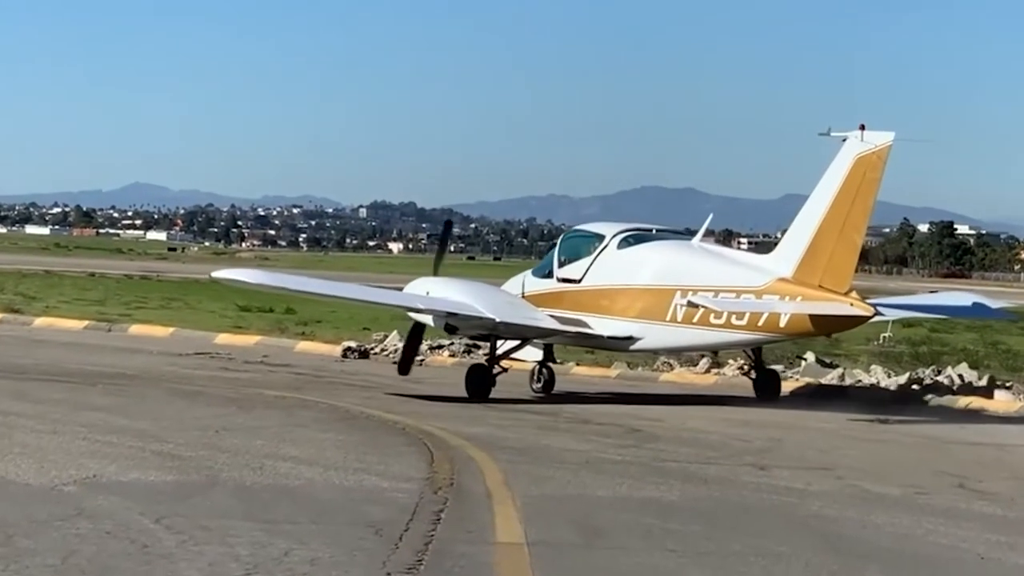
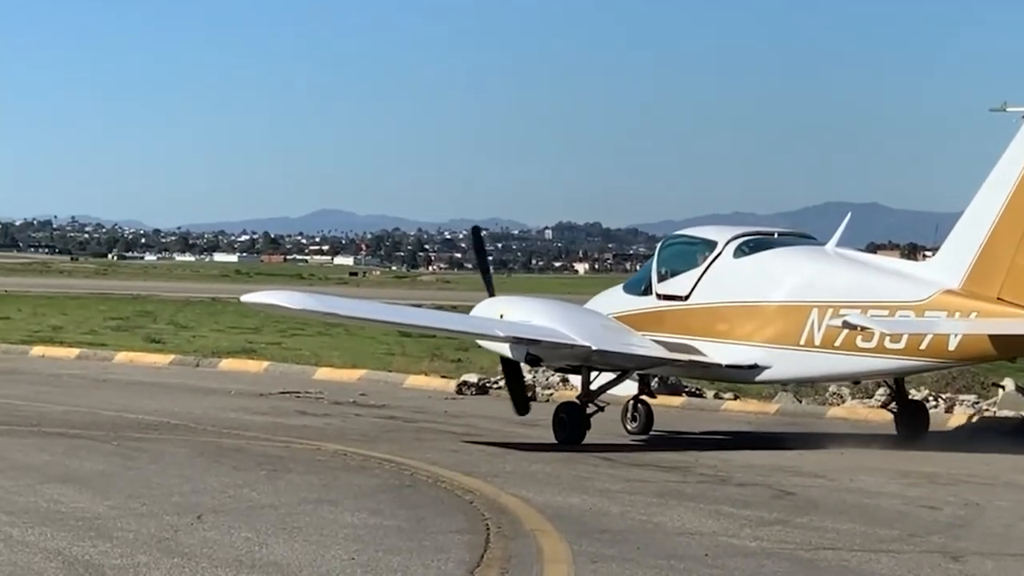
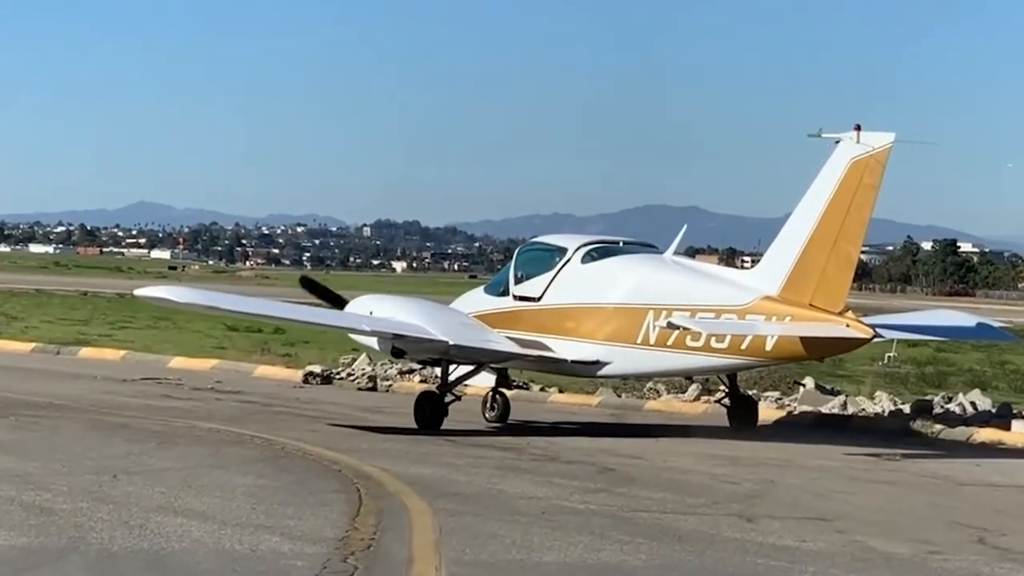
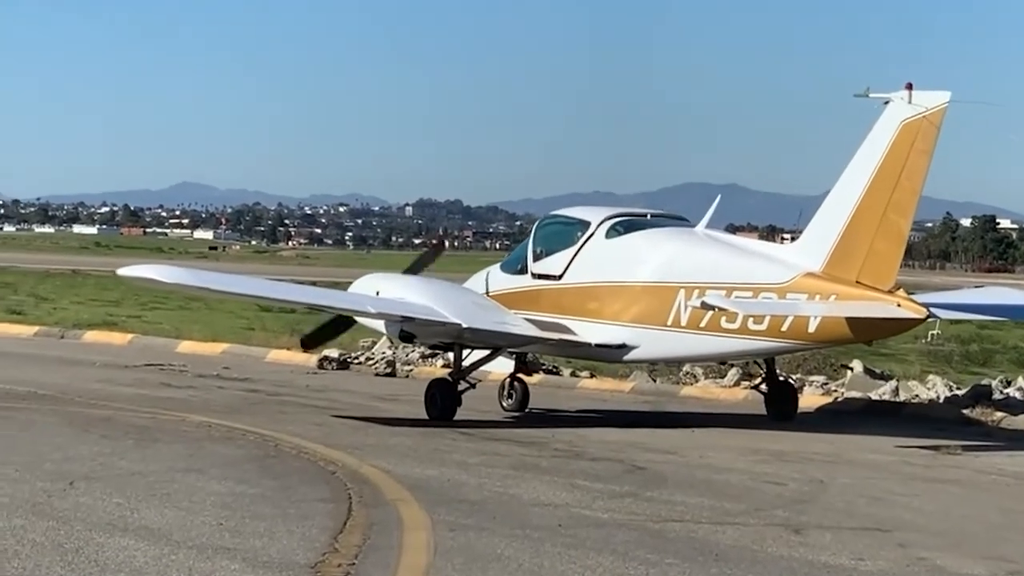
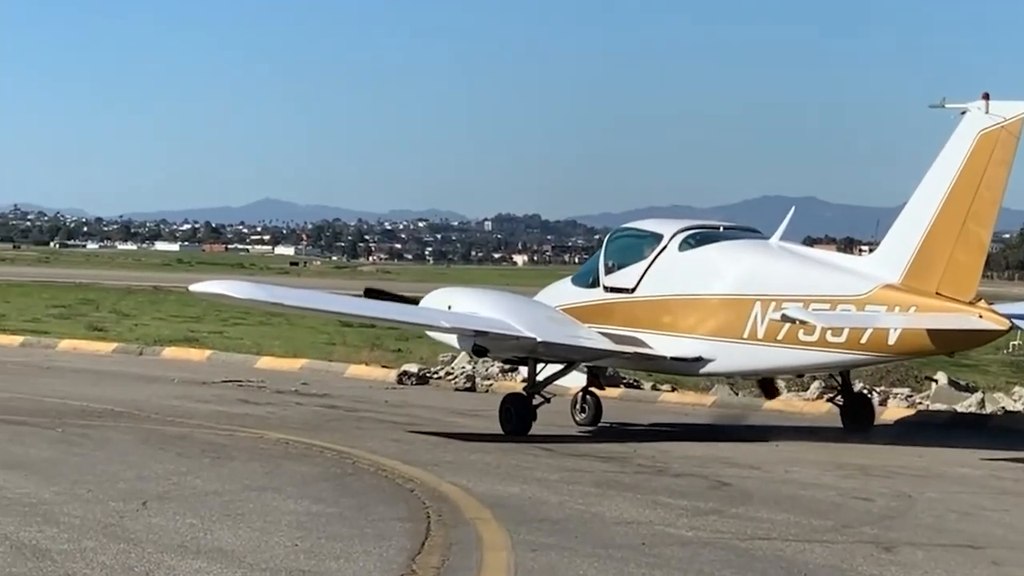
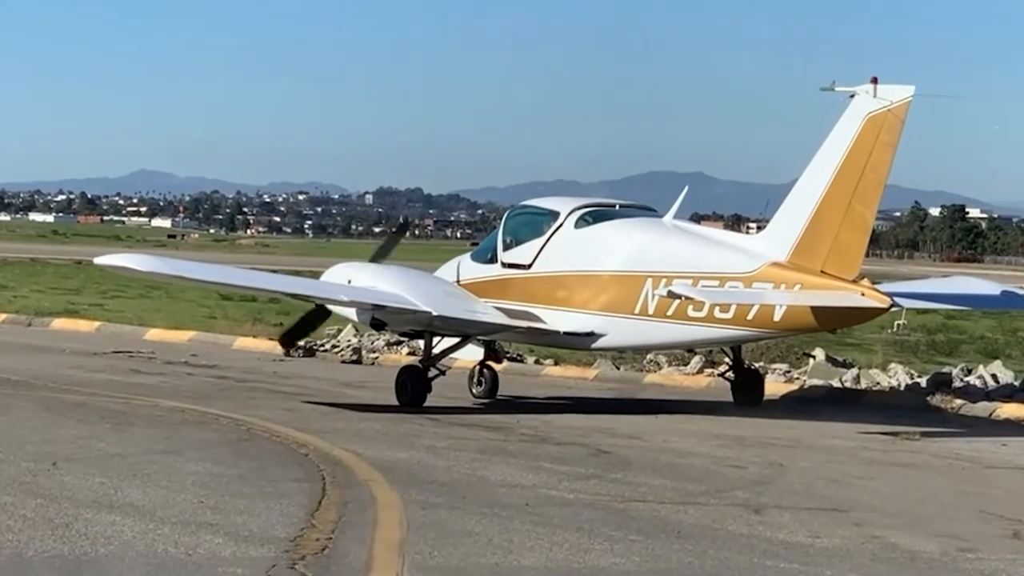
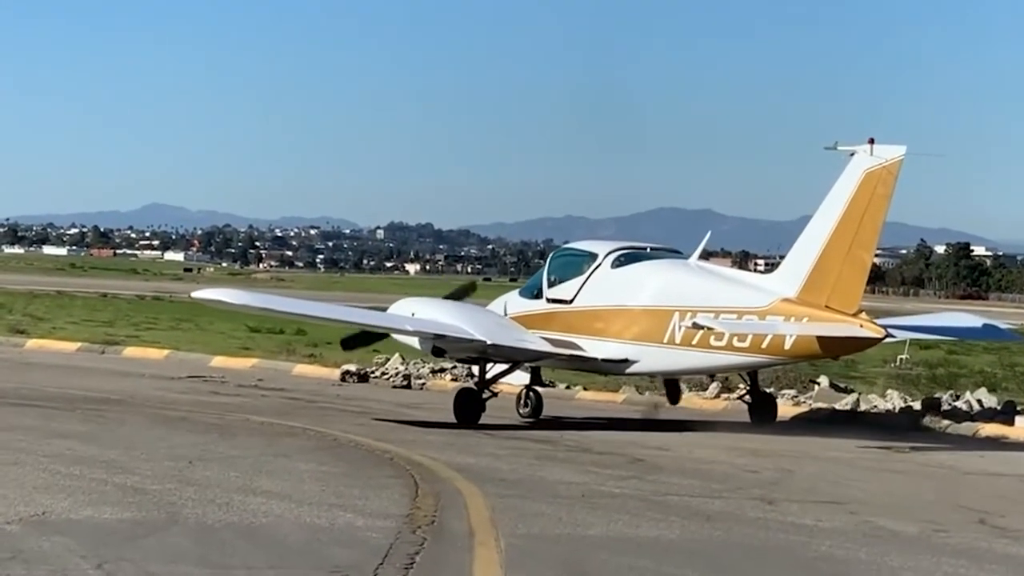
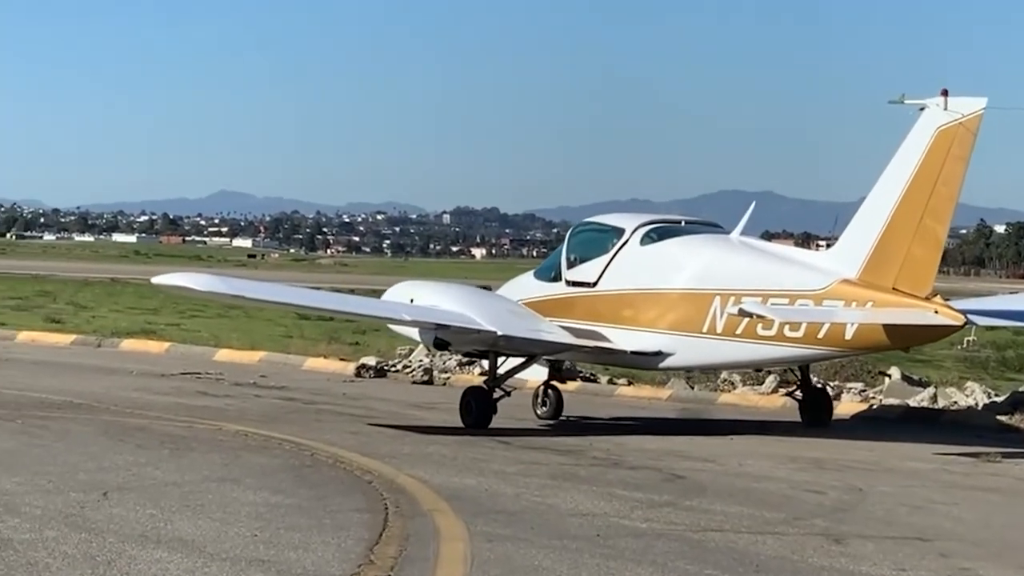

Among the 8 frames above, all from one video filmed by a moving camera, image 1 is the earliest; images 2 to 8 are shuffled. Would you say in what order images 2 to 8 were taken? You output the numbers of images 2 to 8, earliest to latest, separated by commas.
7, 3, 6, 4, 8, 5, 2
